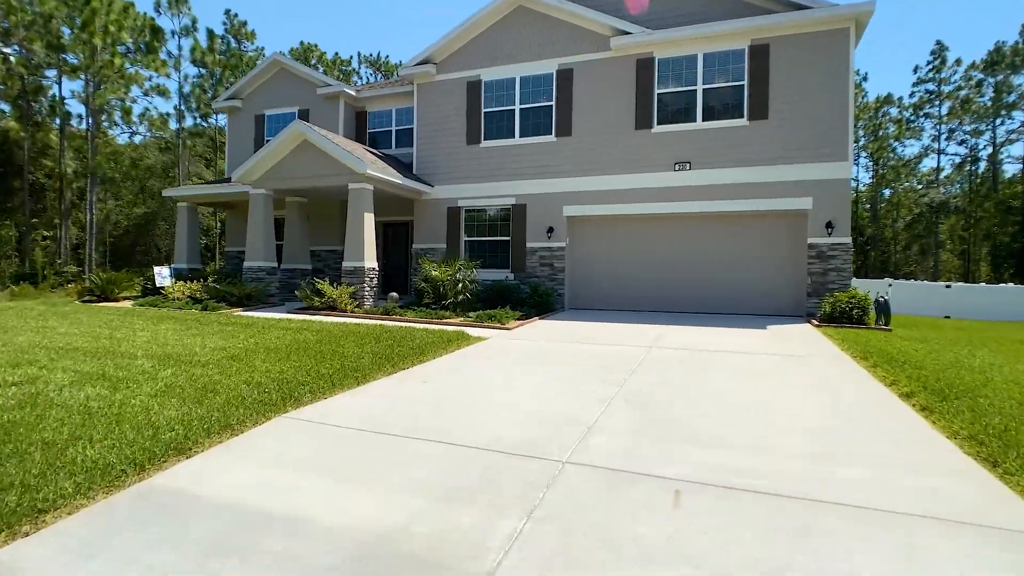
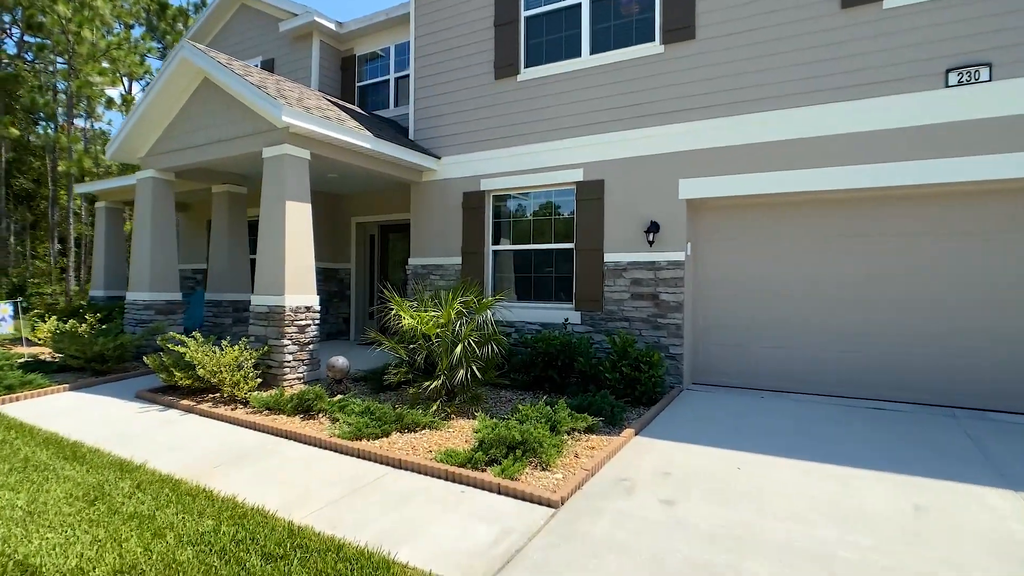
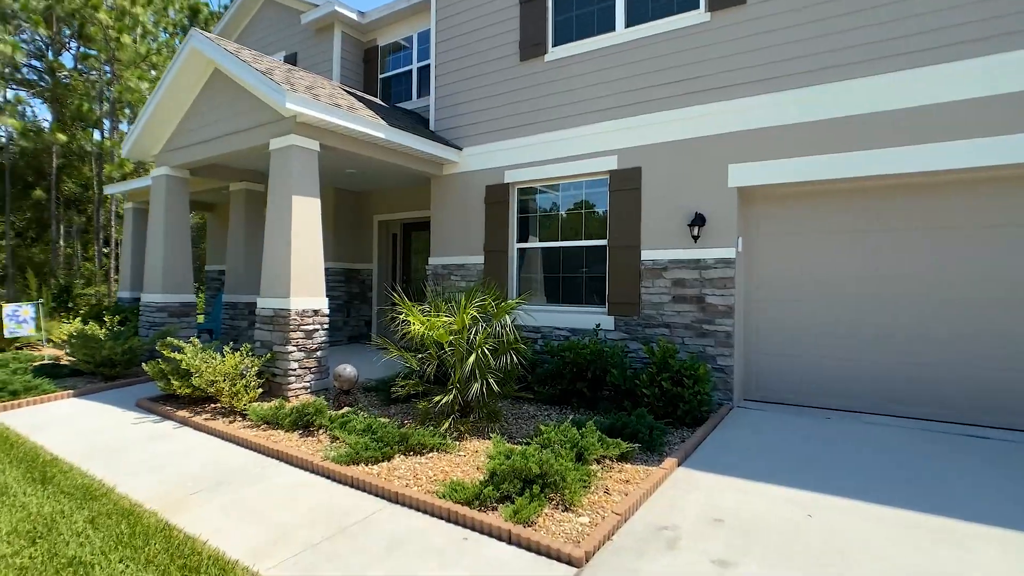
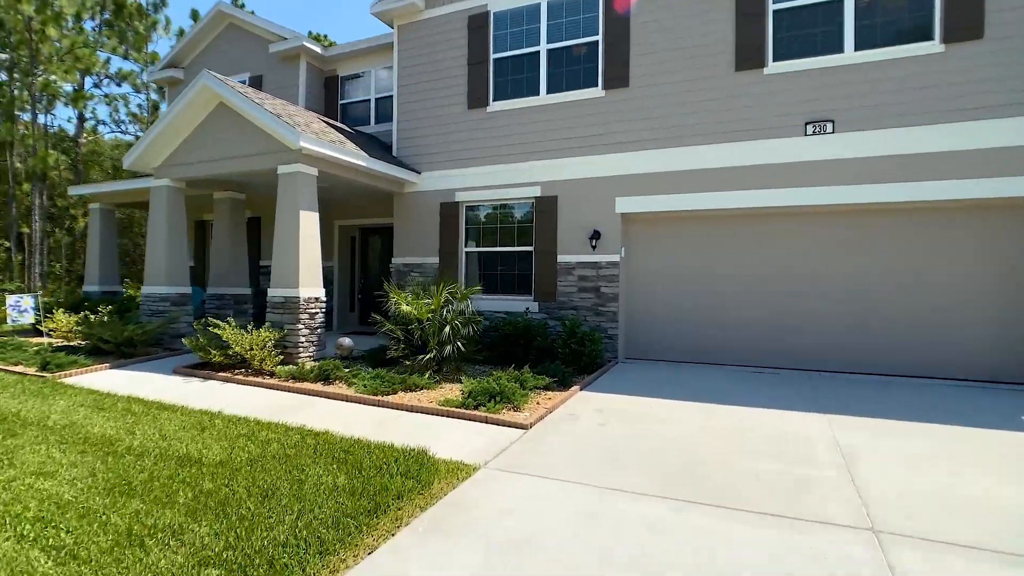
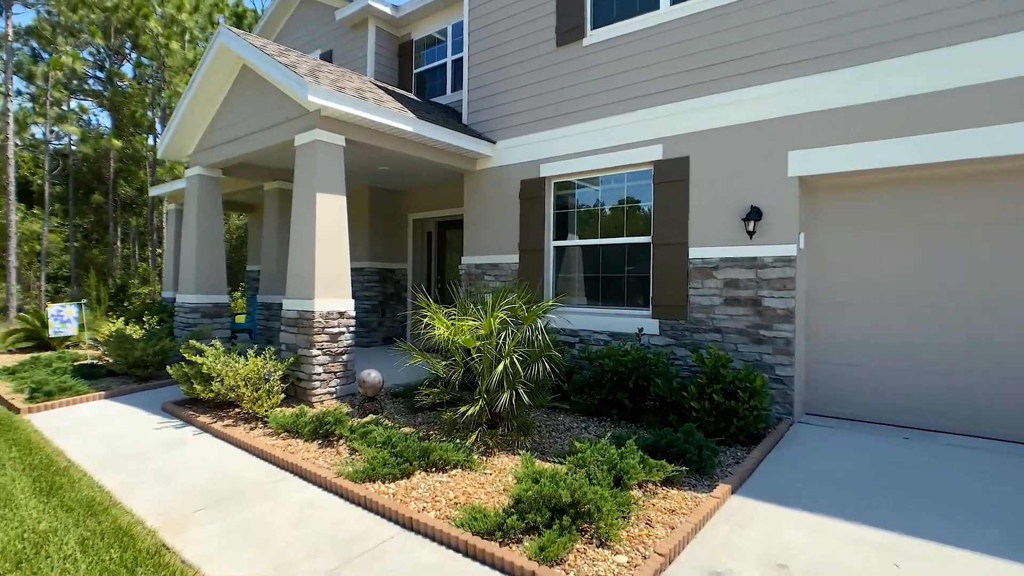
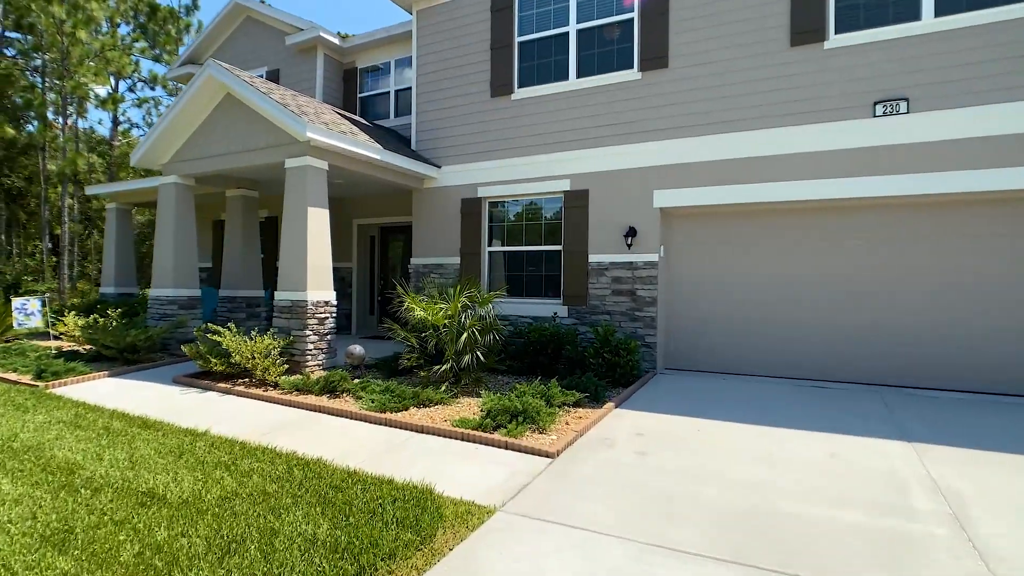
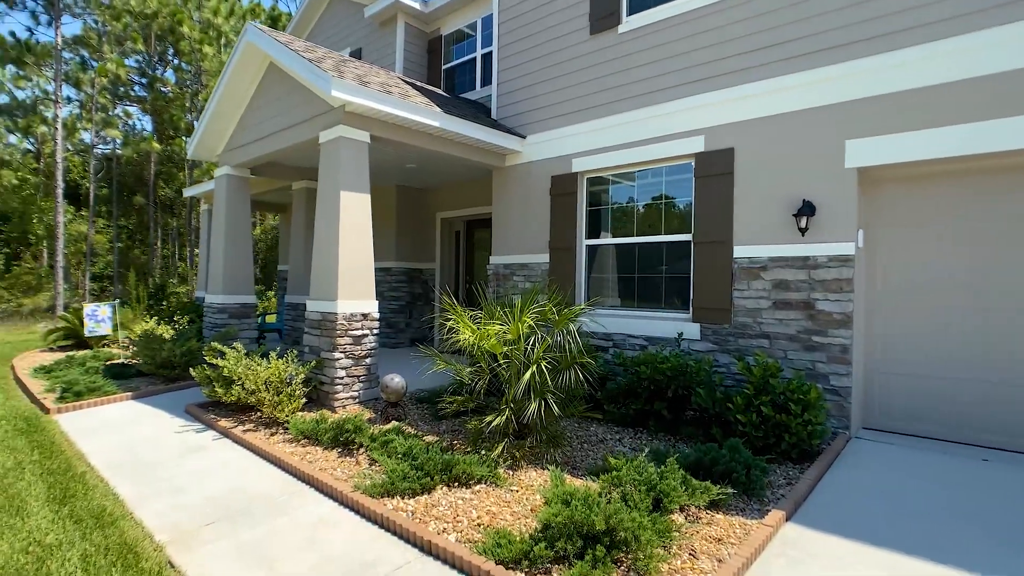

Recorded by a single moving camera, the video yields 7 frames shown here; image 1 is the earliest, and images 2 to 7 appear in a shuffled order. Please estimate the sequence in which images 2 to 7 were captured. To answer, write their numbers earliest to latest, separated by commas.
4, 6, 2, 3, 5, 7
